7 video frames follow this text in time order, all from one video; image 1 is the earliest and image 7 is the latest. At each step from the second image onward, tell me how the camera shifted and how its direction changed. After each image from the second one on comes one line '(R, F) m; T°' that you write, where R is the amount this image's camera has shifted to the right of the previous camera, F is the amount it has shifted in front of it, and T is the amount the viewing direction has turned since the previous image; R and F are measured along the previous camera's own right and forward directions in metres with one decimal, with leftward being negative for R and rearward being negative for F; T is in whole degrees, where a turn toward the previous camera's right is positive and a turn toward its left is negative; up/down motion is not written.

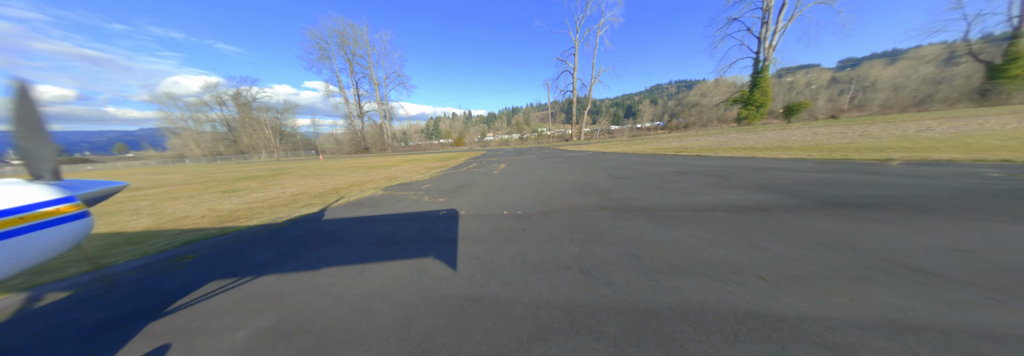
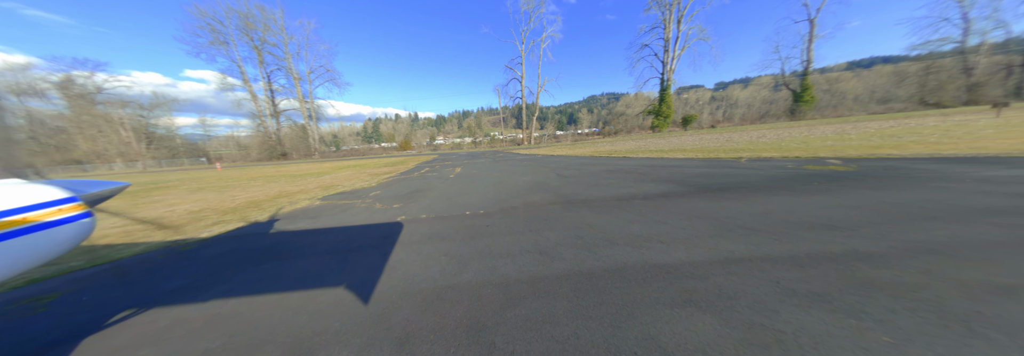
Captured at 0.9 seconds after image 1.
(-0.2, -0.3) m; +12°
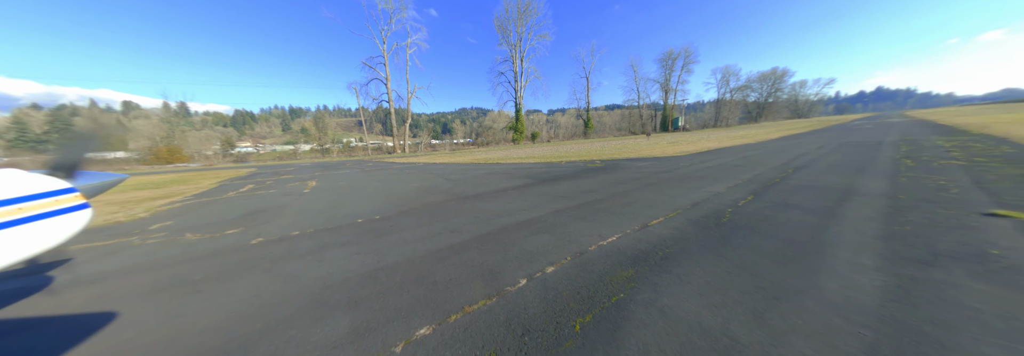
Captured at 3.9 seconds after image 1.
(-0.6, -0.9) m; +32°
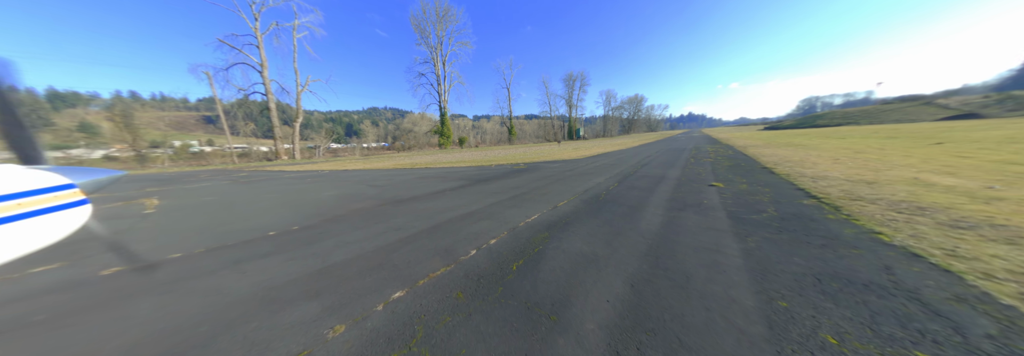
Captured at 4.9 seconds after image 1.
(-0.3, -0.7) m; +19°
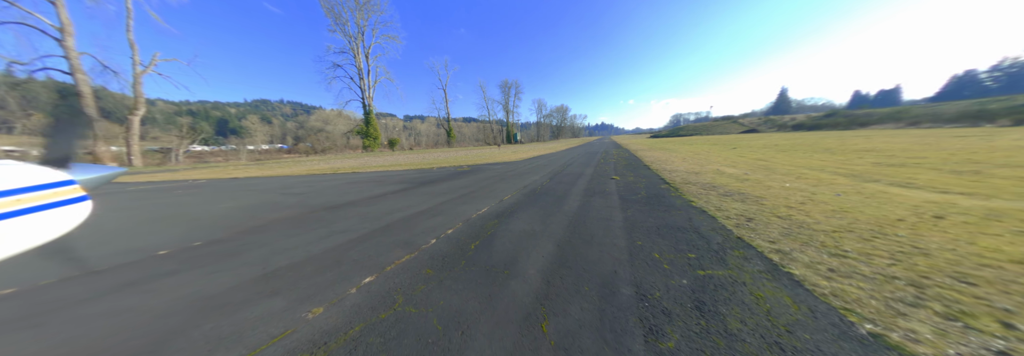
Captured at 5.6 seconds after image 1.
(-0.2, -0.6) m; +16°
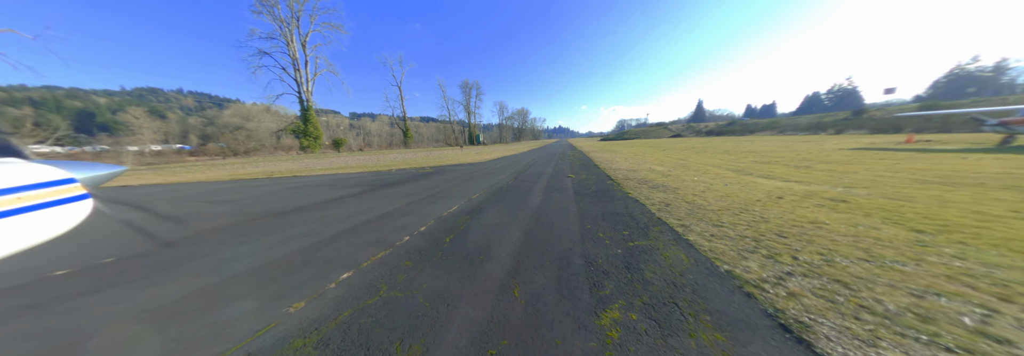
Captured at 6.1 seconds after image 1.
(-0.1, -0.4) m; +10°
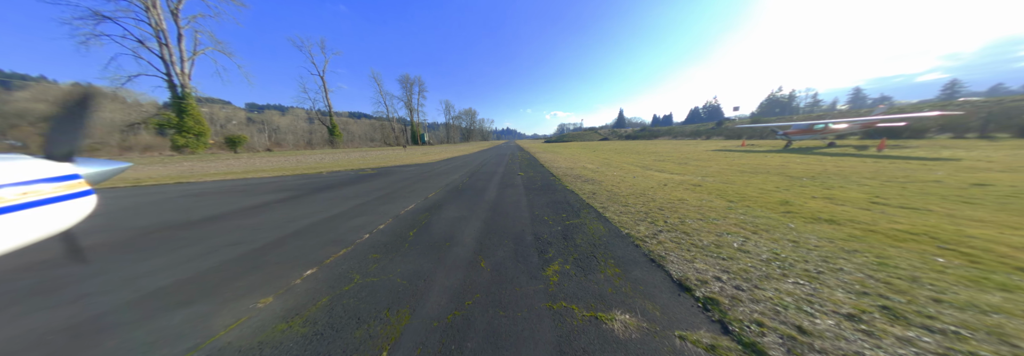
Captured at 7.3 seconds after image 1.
(-0.2, -0.6) m; +13°
